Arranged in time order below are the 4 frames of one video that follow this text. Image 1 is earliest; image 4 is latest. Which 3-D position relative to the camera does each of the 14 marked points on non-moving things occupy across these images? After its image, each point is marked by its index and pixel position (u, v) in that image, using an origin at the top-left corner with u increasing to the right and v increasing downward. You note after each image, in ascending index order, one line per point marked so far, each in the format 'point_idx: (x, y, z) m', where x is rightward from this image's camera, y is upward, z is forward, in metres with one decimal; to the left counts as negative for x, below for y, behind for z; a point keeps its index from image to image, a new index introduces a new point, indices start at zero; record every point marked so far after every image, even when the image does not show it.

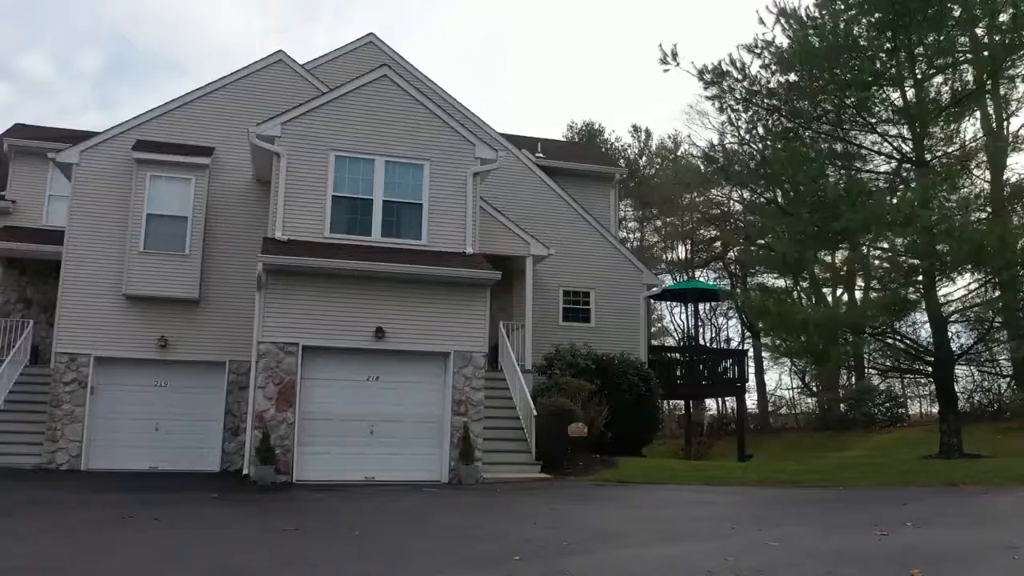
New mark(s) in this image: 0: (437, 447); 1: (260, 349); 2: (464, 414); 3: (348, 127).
0: (-1.3, -2.6, +15.0) m
1: (-4.0, -1.0, +14.2) m
2: (-0.8, -2.1, +15.0) m
3: (-3.0, +2.9, +16.1) m
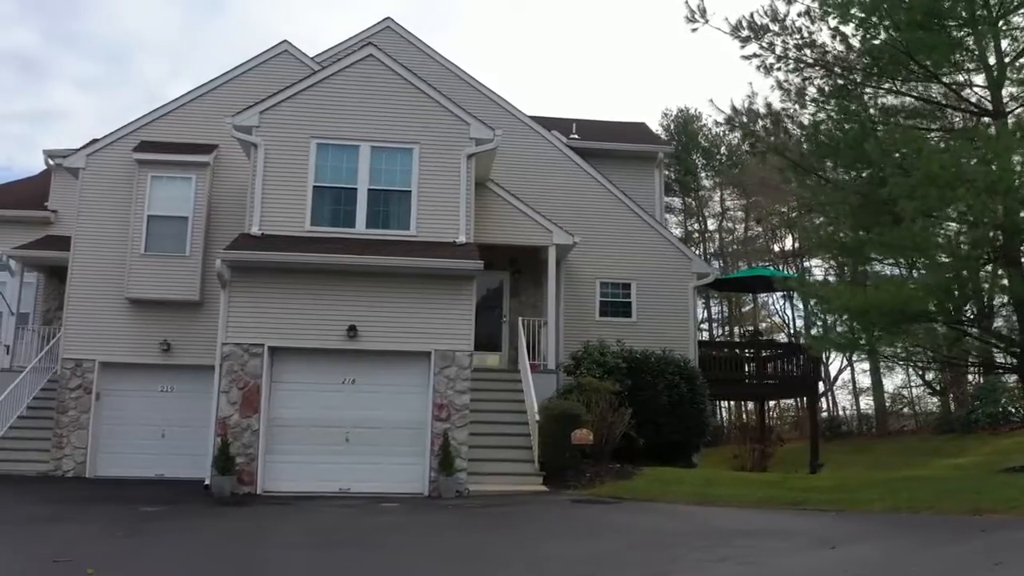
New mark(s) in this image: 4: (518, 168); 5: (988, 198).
0: (-1.5, -2.5, +13.6) m
1: (-4.3, -0.9, +13.3) m
2: (-1.0, -2.0, +13.6) m
3: (-3.1, +3.0, +15.1) m
4: (+0.1, +2.6, +19.1) m
5: (+6.1, +1.2, +11.7) m
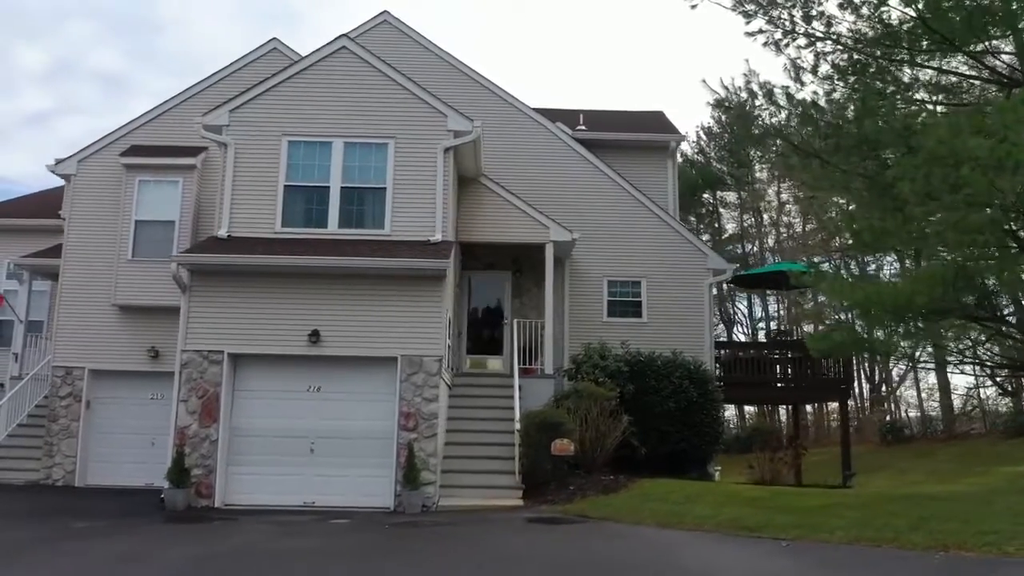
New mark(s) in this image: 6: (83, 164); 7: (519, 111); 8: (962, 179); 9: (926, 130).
0: (-1.8, -2.6, +12.9) m
1: (-4.7, -1.0, +12.8) m
2: (-1.4, -2.0, +12.8) m
3: (-3.4, +2.9, +14.5) m
4: (+0.2, +2.6, +18.2) m
5: (+5.5, +1.3, +10.2) m
6: (-8.1, +2.3, +17.1) m
7: (+0.1, +3.6, +18.4) m
8: (+5.1, +1.2, +10.3) m
9: (+5.2, +2.0, +11.3) m
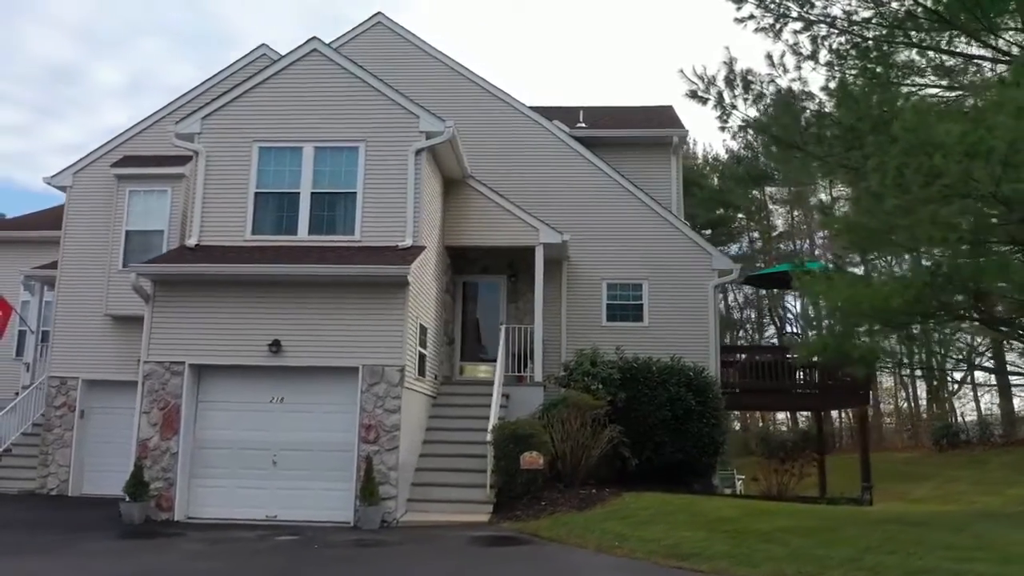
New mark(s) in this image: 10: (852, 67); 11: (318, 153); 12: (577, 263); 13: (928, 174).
0: (-2.3, -2.7, +12.5) m
1: (-5.2, -1.2, +12.7) m
2: (-1.9, -2.1, +12.3) m
3: (-3.8, +2.8, +14.2) m
4: (+0.1, +2.5, +17.7) m
5: (+4.7, +1.3, +9.2) m
6: (-8.3, +2.1, +17.2) m
7: (+0.1, +3.5, +17.8) m
8: (+4.4, +1.2, +9.3) m
9: (+4.5, +2.0, +10.3) m
10: (+4.8, +3.2, +12.8) m
11: (-3.0, +2.1, +14.2) m
12: (+1.2, +0.5, +17.0) m
13: (+4.4, +1.2, +9.4) m
